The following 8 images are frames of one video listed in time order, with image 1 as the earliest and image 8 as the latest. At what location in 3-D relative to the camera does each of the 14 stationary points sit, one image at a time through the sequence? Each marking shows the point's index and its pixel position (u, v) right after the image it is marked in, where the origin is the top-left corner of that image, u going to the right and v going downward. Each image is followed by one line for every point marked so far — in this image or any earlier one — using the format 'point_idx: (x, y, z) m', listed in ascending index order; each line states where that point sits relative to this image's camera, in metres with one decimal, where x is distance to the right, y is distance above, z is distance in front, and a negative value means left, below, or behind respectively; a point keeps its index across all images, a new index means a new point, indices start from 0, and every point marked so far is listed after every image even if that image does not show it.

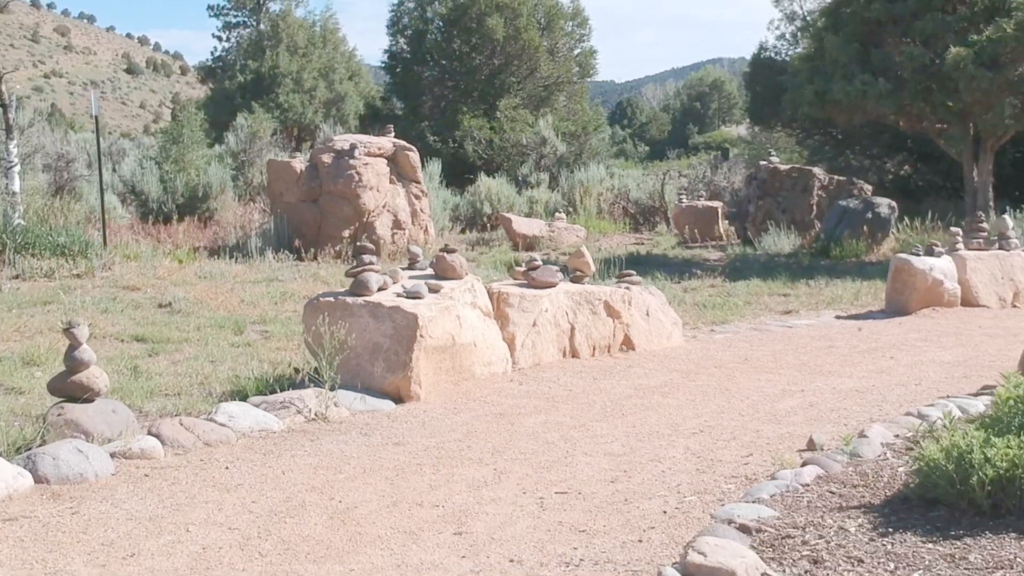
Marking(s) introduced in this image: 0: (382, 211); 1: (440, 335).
0: (-0.8, +0.5, +10.1) m
1: (-0.2, -0.1, +5.2) m
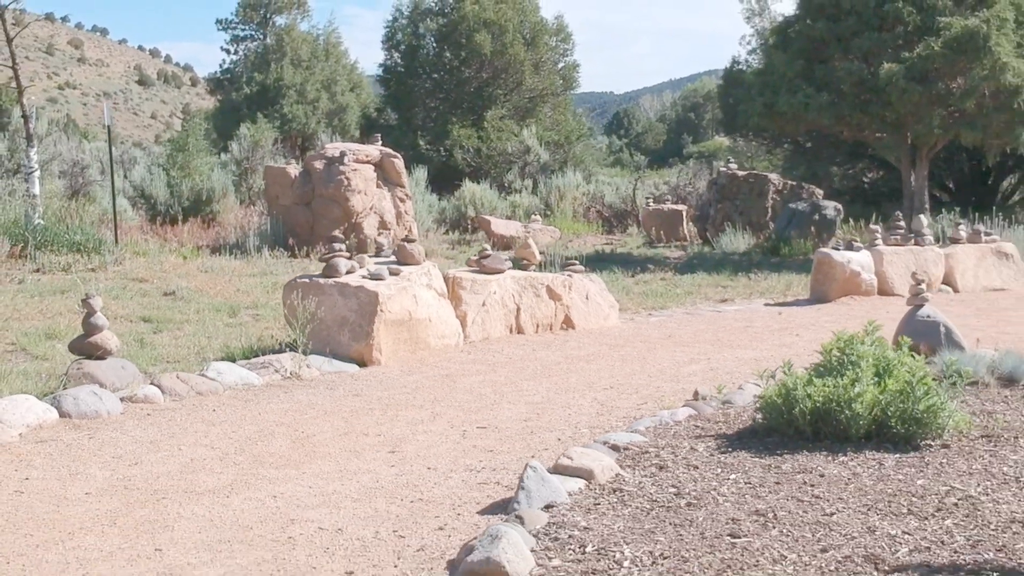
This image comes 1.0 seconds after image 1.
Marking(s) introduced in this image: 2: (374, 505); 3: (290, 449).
0: (-0.9, +0.5, +11.1) m
1: (-0.4, -0.1, +6.2) m
2: (-0.3, -0.5, +3.8) m
3: (-0.6, -0.4, +4.5) m
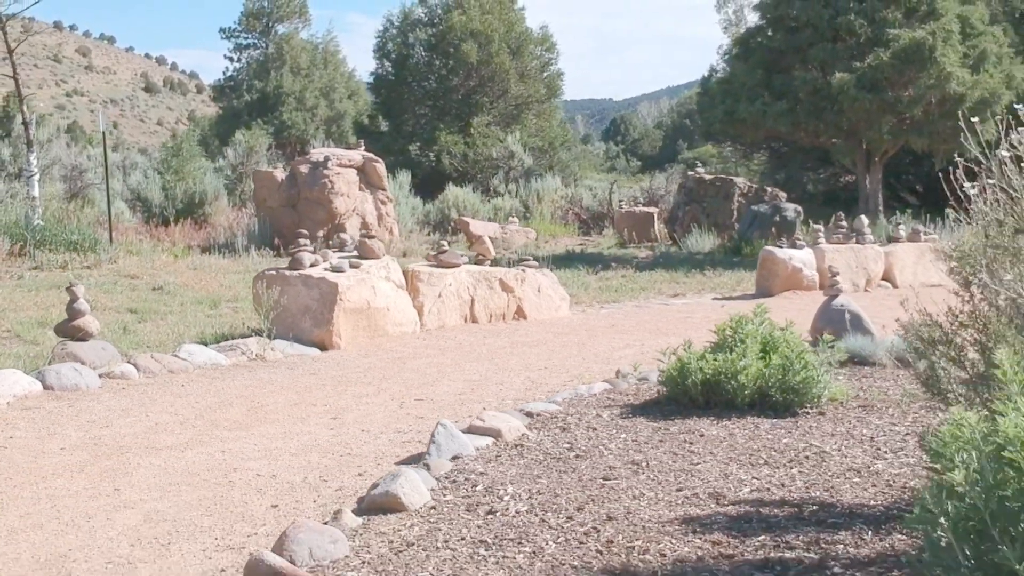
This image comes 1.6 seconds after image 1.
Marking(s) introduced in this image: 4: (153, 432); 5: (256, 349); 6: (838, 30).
0: (-1.1, +0.5, +11.7) m
1: (-0.6, 0.0, +6.8) m
2: (-0.5, -0.4, +4.4) m
3: (-0.8, -0.4, +5.1) m
4: (-1.0, -0.4, +4.8) m
5: (-1.0, -0.2, +6.4) m
6: (+2.3, +1.8, +11.8) m
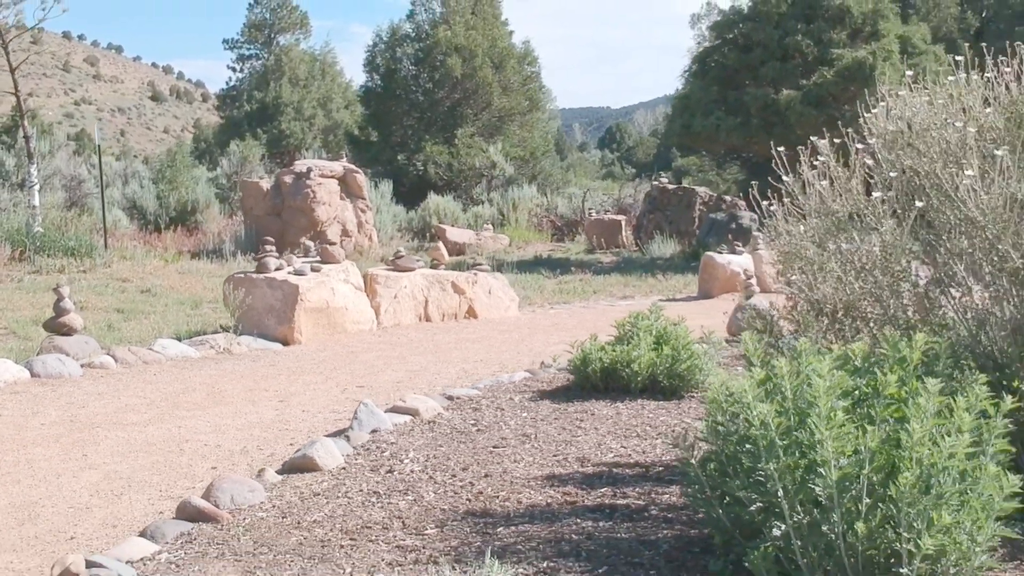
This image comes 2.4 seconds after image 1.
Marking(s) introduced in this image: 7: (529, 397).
0: (-1.3, +0.5, +12.5) m
1: (-0.9, -0.1, +7.6) m
2: (-0.8, -0.4, +5.2) m
3: (-1.1, -0.4, +5.9) m
4: (-1.3, -0.4, +5.5) m
5: (-1.2, -0.2, +7.1) m
6: (+2.1, +1.8, +12.6) m
7: (+0.1, -0.4, +5.8) m
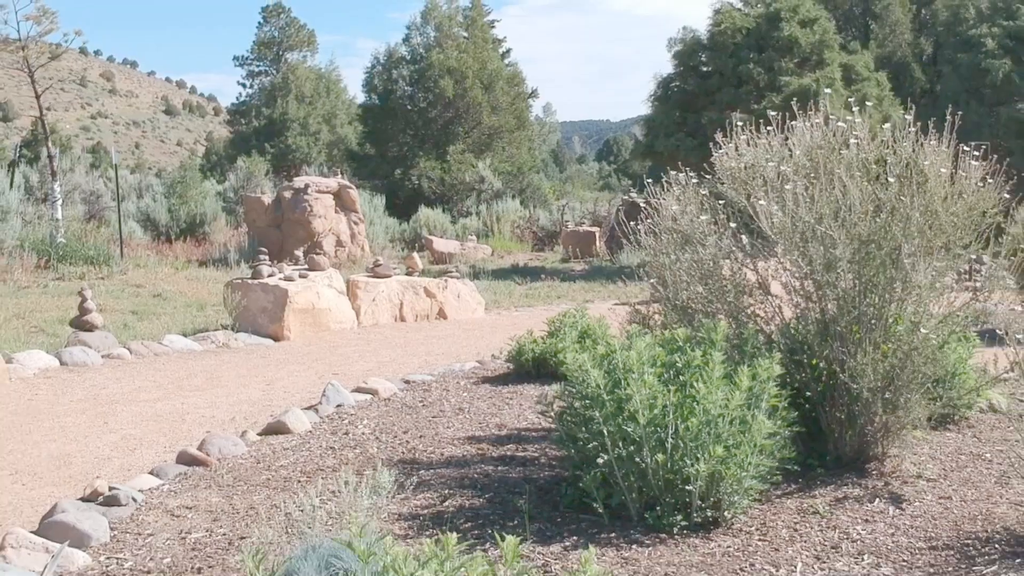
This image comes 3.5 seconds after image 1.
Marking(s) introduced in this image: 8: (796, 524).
0: (-1.5, +0.5, +13.7) m
1: (-1.1, -0.1, +8.8) m
2: (-1.0, -0.4, +6.4) m
3: (-1.3, -0.4, +7.1) m
4: (-1.5, -0.4, +6.8) m
5: (-1.5, -0.3, +8.4) m
6: (+1.9, +1.8, +13.8) m
7: (-0.2, -0.4, +7.0) m
8: (+0.7, -0.6, +4.3) m
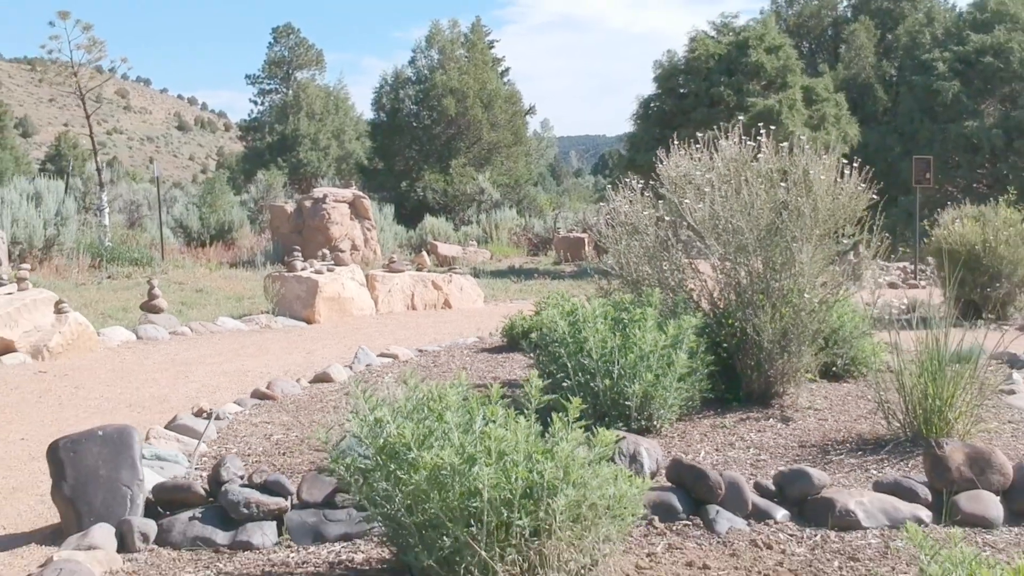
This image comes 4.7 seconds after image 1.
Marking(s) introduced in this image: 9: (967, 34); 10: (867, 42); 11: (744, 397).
0: (-1.5, +0.5, +15.4) m
1: (-1.1, 0.0, +10.4) m
2: (-1.1, -0.4, +8.0) m
3: (-1.3, -0.3, +8.7) m
4: (-1.6, -0.4, +8.4) m
5: (-1.5, -0.2, +10.0) m
6: (+1.9, +1.8, +15.5) m
7: (-0.2, -0.3, +8.7) m
8: (+0.7, -0.5, +5.9) m
9: (+4.9, +2.7, +17.7) m
10: (+4.3, +2.9, +19.9) m
11: (+0.9, -0.4, +6.7) m
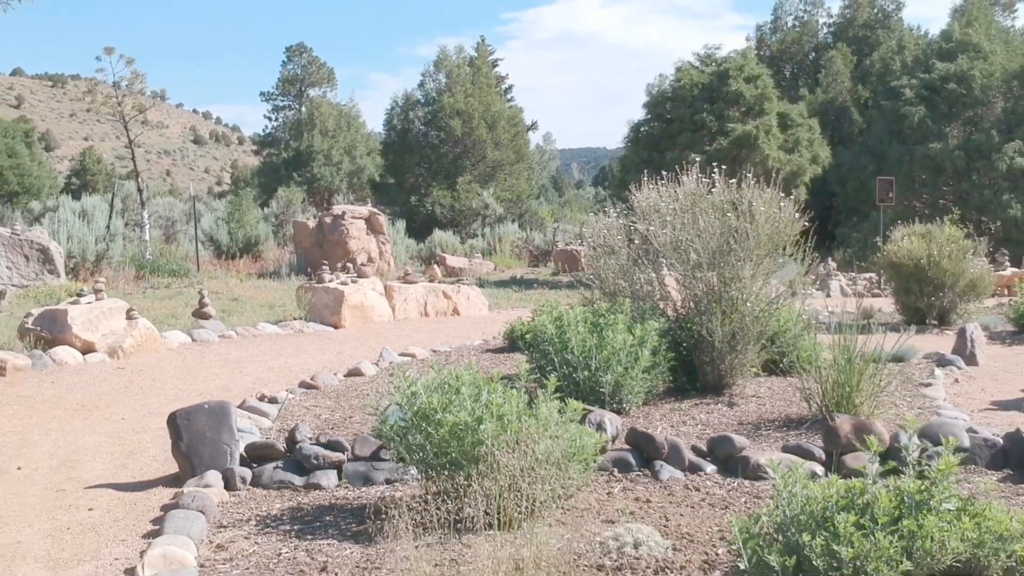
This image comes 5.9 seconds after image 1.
0: (-1.5, +0.4, +16.9) m
1: (-1.1, -0.1, +12.0) m
2: (-1.1, -0.4, +9.6) m
3: (-1.3, -0.4, +10.2) m
4: (-1.6, -0.4, +9.9) m
5: (-1.5, -0.3, +11.5) m
6: (+1.9, +1.7, +17.0) m
7: (-0.2, -0.4, +10.2) m
8: (+0.7, -0.6, +7.4) m
9: (+4.9, +2.6, +19.3) m
10: (+4.3, +2.8, +21.4) m
11: (+0.9, -0.5, +8.2) m
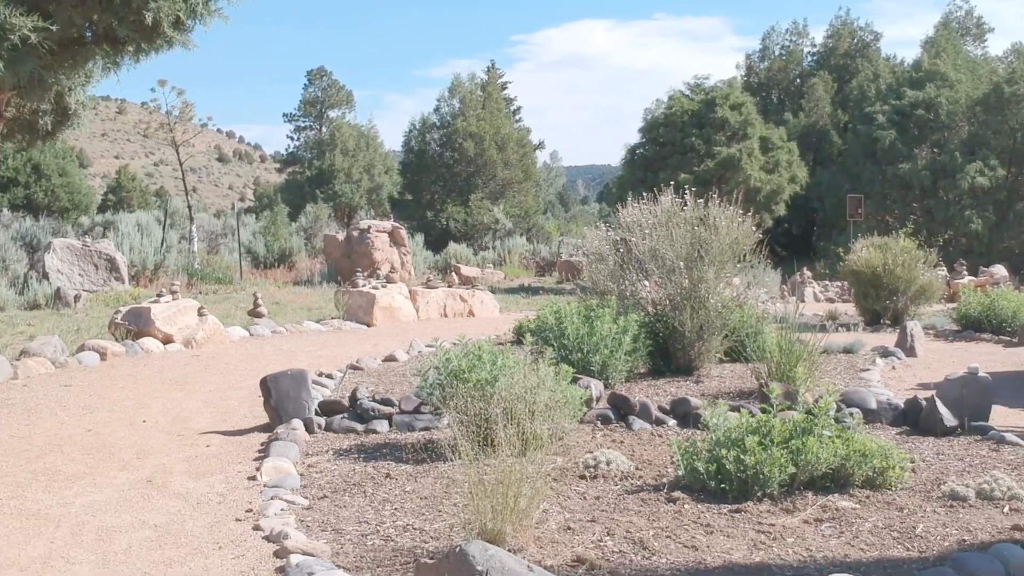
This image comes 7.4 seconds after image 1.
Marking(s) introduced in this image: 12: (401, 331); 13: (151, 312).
0: (-1.4, +0.3, +18.8) m
1: (-1.1, -0.1, +13.8) m
2: (-1.0, -0.4, +11.4) m
3: (-1.3, -0.4, +12.1) m
4: (-1.5, -0.4, +11.8) m
5: (-1.4, -0.3, +13.4) m
6: (+2.0, +1.6, +18.9) m
7: (-0.1, -0.4, +12.1) m
8: (+0.7, -0.6, +9.3) m
9: (+5.0, +2.5, +21.1) m
10: (+4.4, +2.7, +23.3) m
11: (+1.0, -0.5, +10.1) m
12: (-0.9, -0.4, +13.3) m
13: (-2.4, -0.2, +11.2) m
